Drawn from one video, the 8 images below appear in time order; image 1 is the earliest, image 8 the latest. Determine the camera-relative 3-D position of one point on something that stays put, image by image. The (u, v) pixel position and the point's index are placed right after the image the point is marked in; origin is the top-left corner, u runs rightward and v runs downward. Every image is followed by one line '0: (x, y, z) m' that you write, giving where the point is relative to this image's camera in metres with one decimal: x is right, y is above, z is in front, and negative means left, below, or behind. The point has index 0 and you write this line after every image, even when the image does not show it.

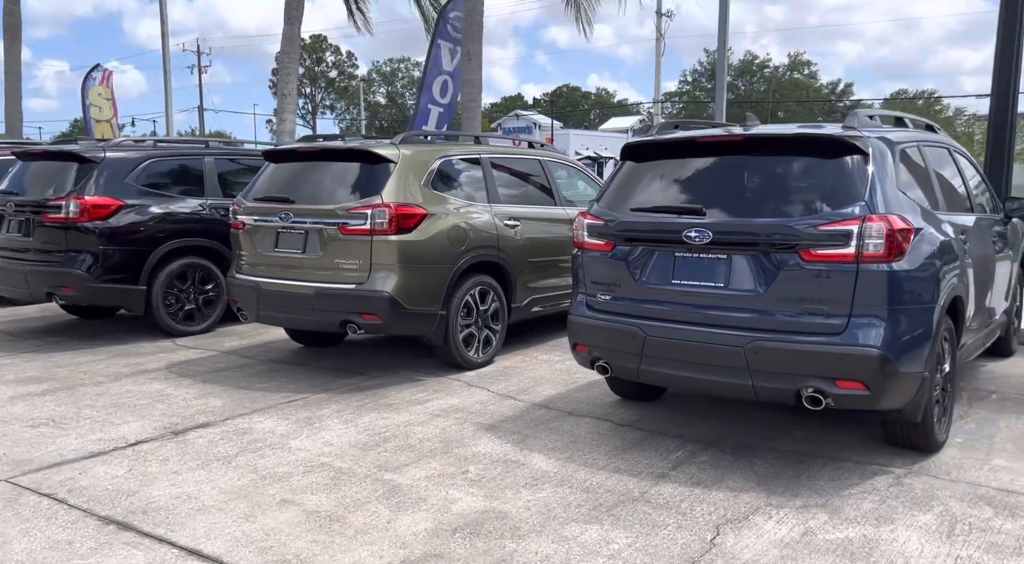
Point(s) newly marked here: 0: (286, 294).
0: (-1.6, -0.1, +5.7) m
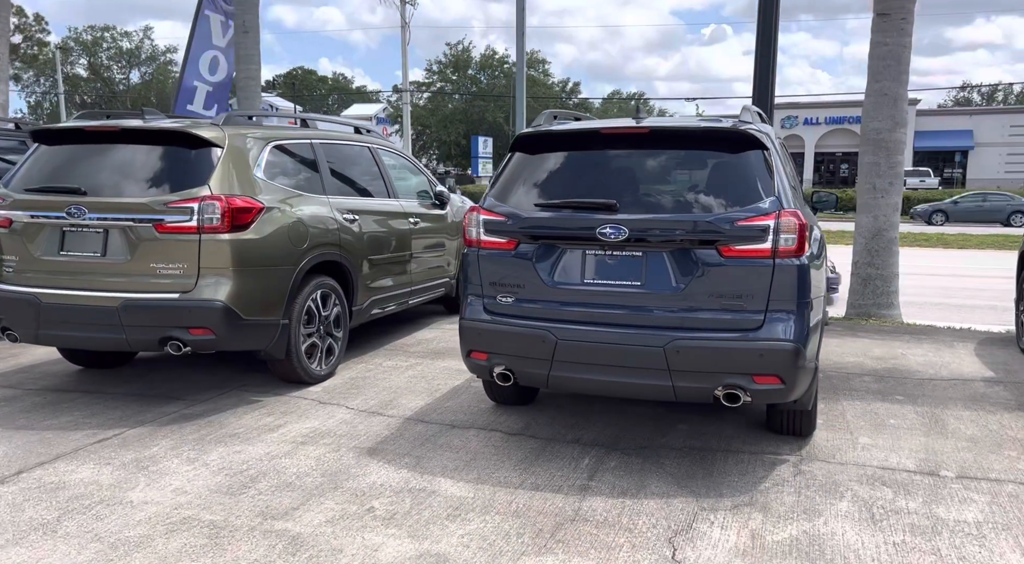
0: (-2.6, -0.2, +4.7) m
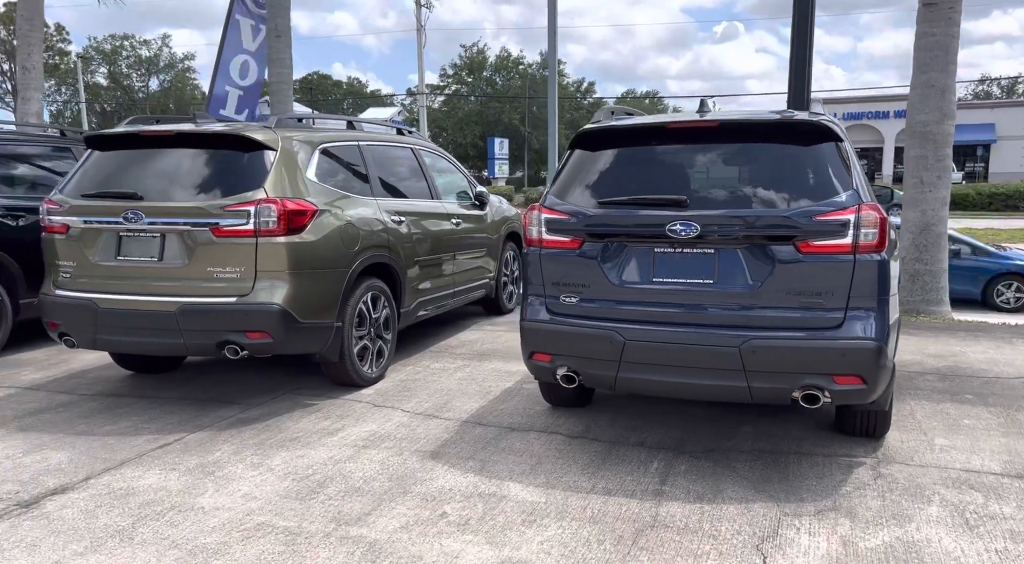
0: (-2.2, -0.2, +4.7) m
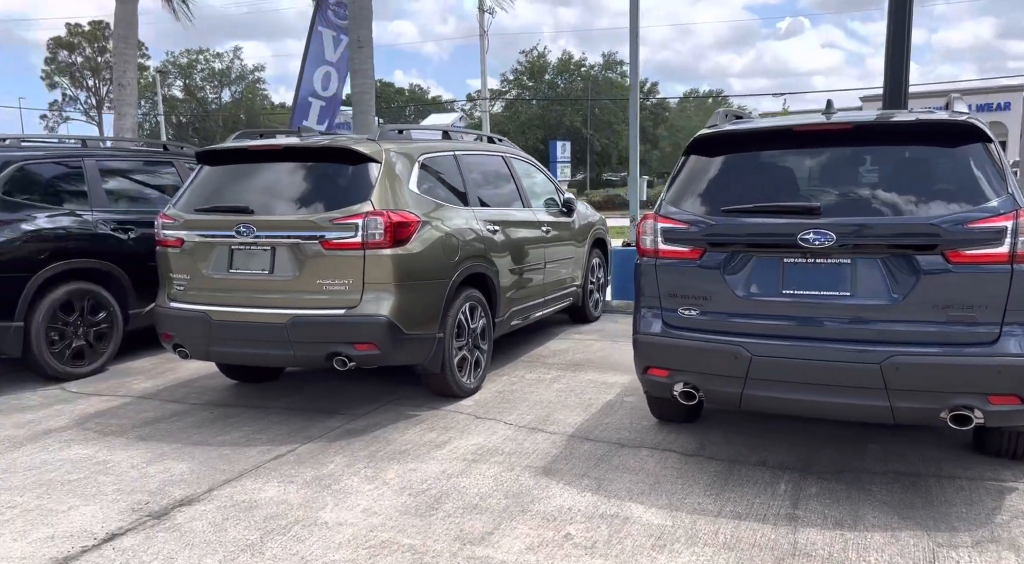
0: (-1.6, -0.3, +4.8) m
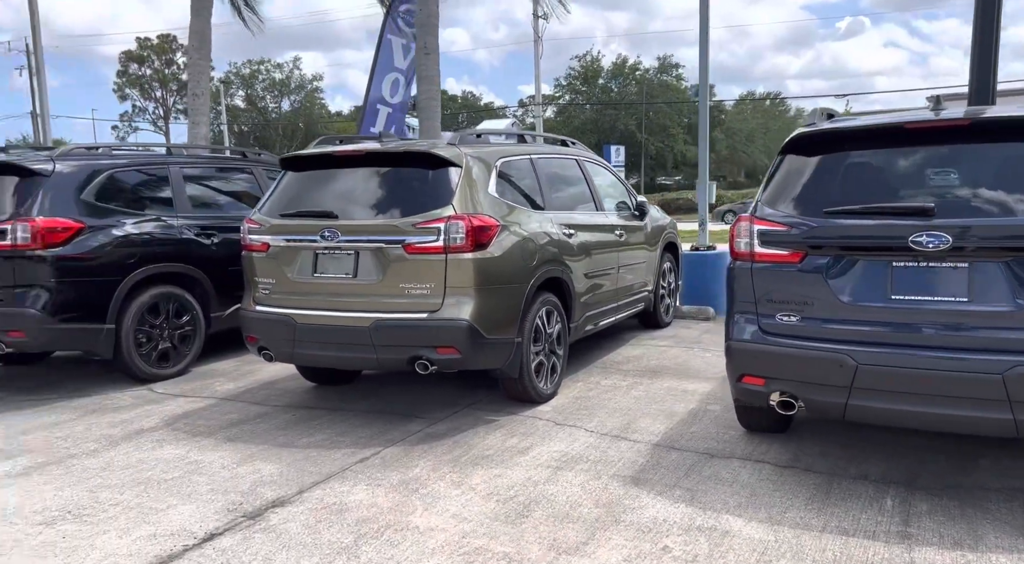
0: (-1.1, -0.3, +4.8) m
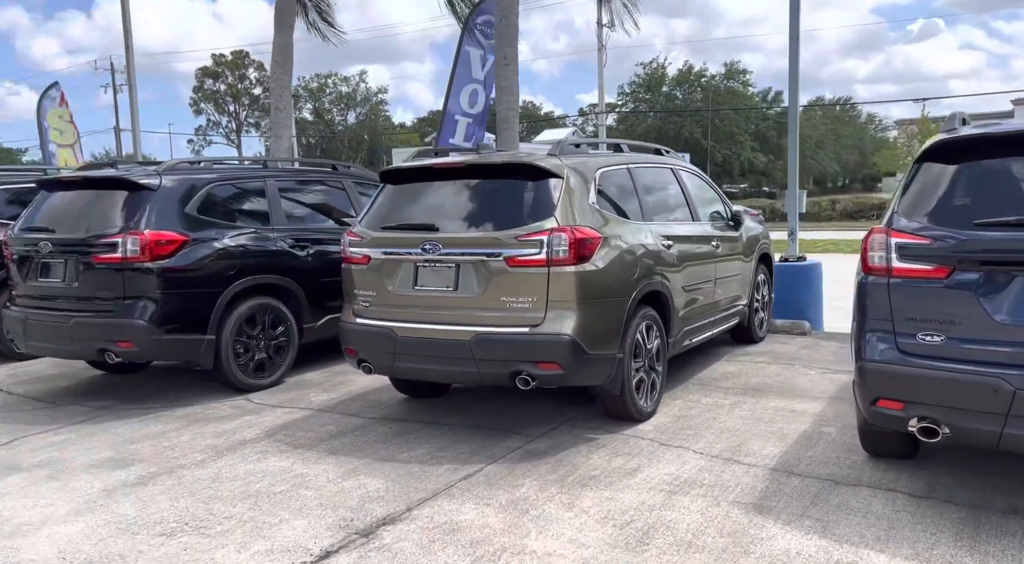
0: (-0.5, -0.4, +4.8) m
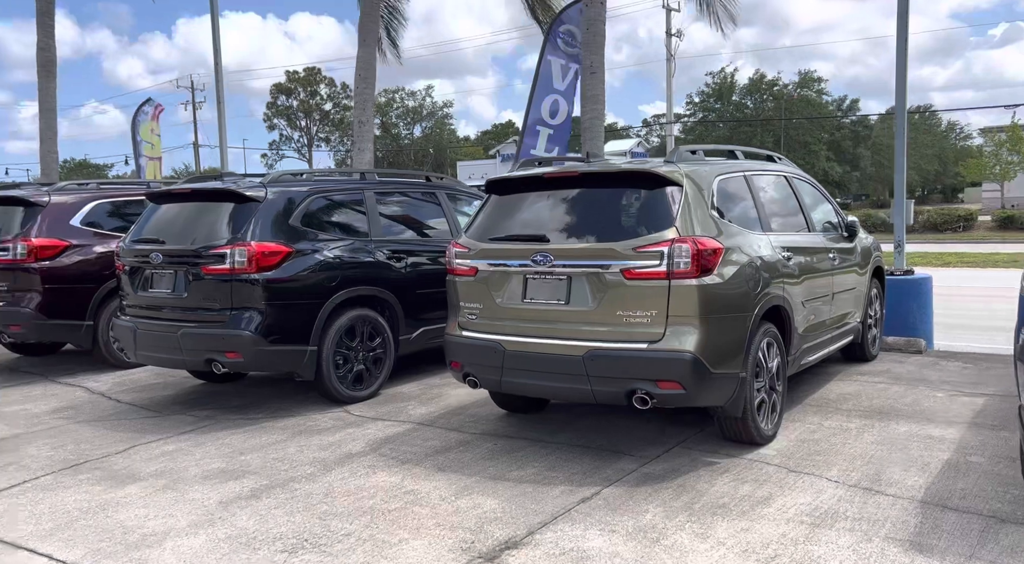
0: (+0.2, -0.4, +4.6) m
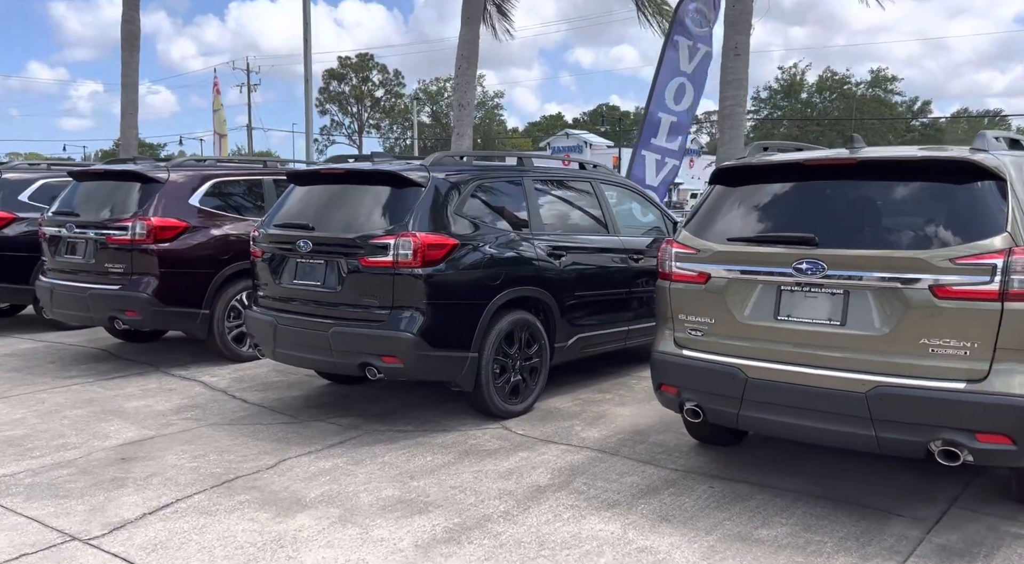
0: (+1.4, -0.5, +3.7) m
